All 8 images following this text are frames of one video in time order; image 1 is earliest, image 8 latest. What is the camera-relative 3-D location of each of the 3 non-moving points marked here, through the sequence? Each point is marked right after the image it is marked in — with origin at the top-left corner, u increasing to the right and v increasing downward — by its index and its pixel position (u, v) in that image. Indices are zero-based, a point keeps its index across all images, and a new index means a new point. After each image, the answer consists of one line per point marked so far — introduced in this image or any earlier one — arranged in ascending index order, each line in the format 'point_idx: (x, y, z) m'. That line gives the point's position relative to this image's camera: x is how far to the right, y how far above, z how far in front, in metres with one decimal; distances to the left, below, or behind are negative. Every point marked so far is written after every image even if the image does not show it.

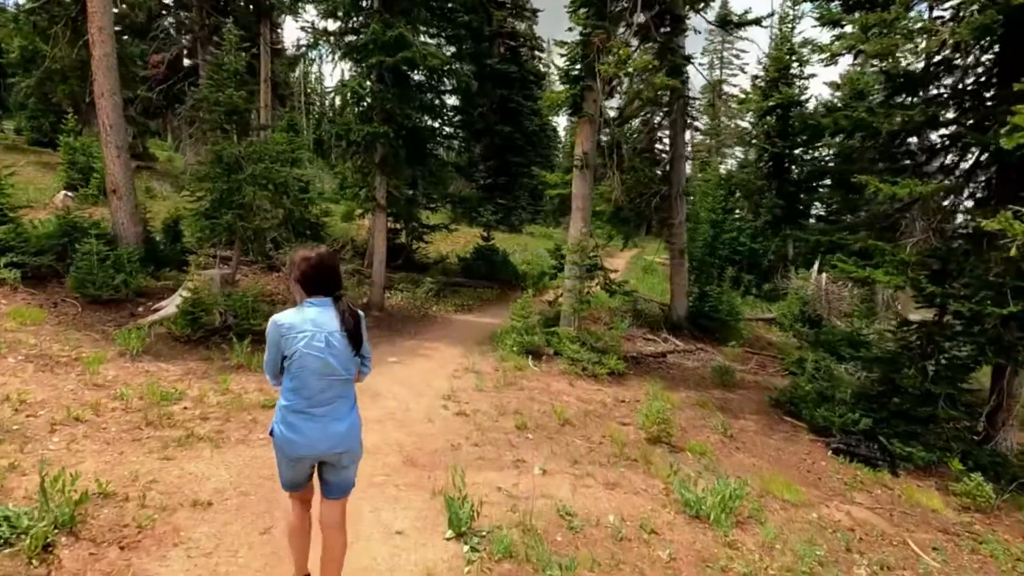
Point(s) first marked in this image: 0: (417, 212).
0: (-2.7, +2.1, +19.0) m
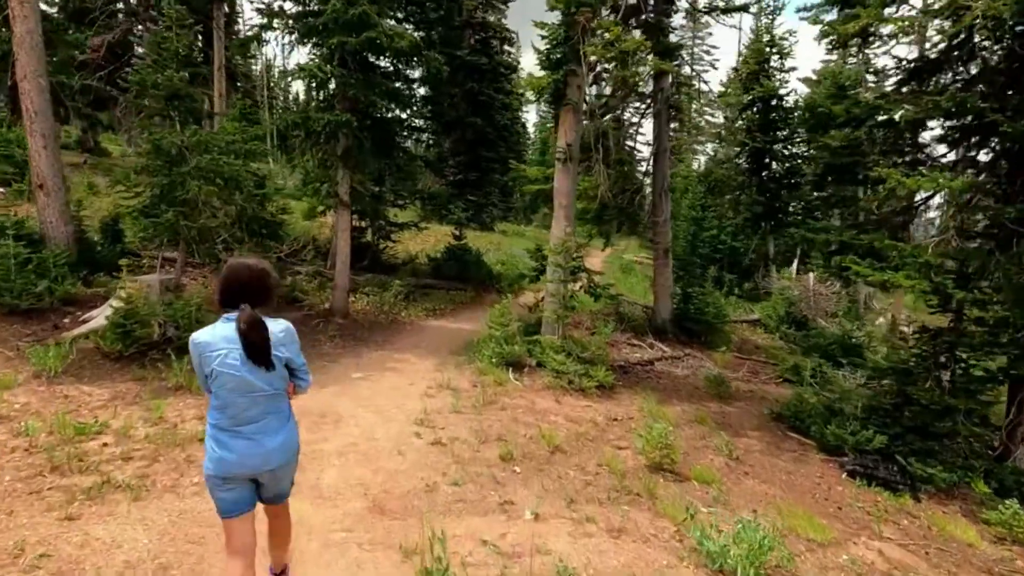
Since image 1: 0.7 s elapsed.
0: (-3.4, +2.0, +17.6) m
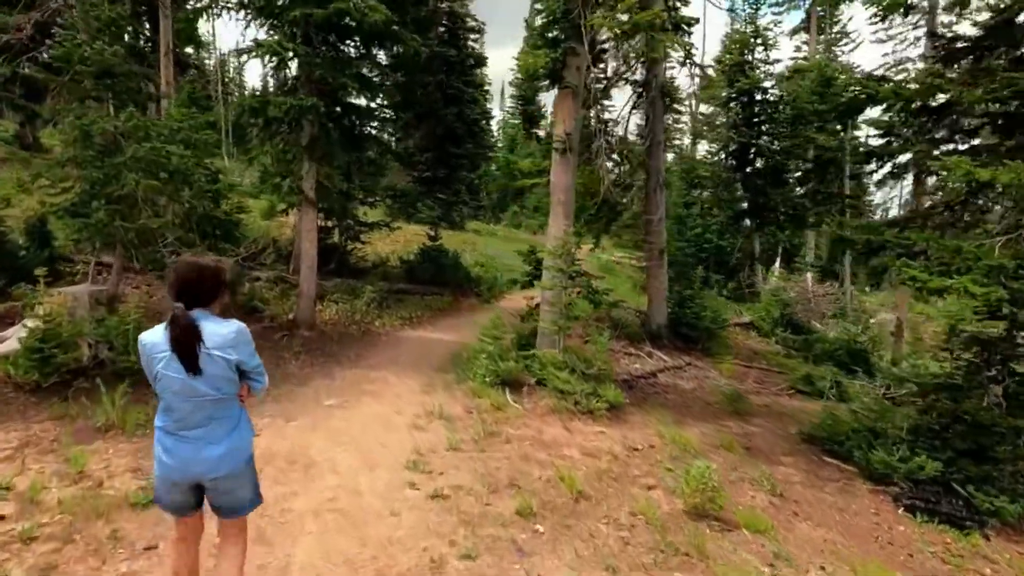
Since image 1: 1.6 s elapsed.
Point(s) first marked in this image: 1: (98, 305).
0: (-3.8, +1.9, +16.0) m
1: (-5.7, -0.2, +9.3) m
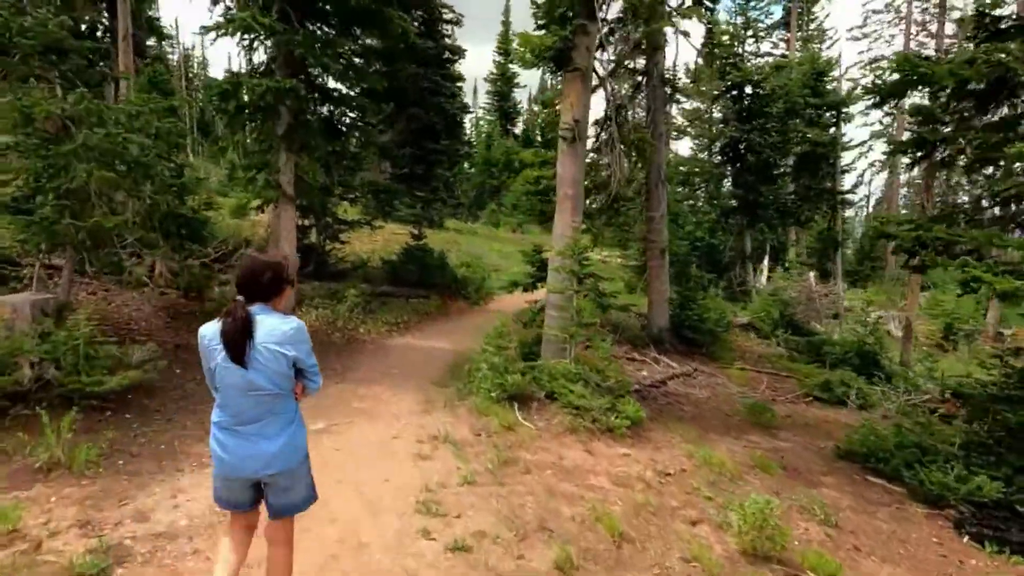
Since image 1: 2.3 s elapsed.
0: (-4.0, +1.8, +14.8) m
1: (-5.6, -0.3, +8.0) m
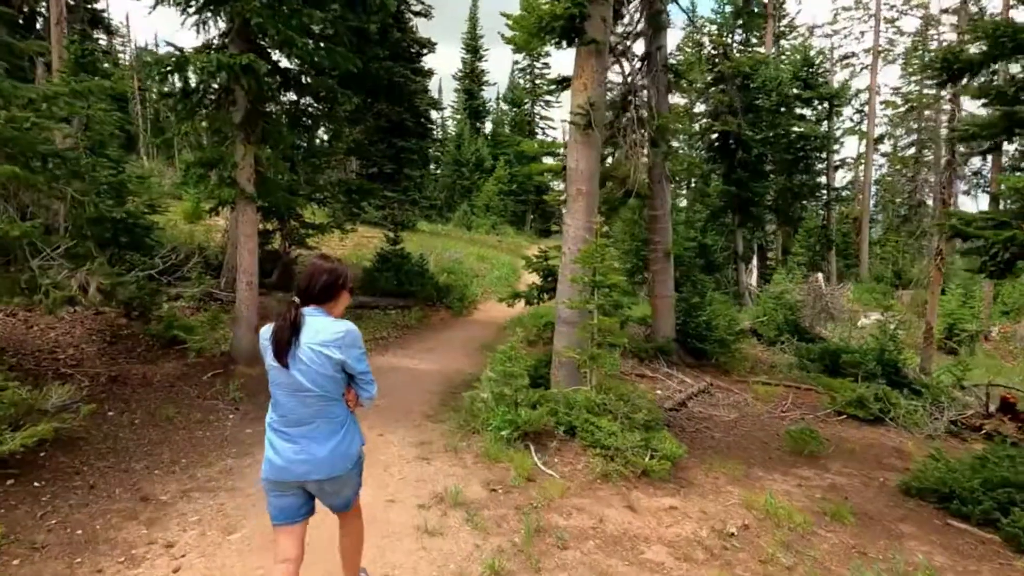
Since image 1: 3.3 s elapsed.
0: (-4.2, +1.6, +13.0) m
1: (-5.4, -0.6, +6.2) m
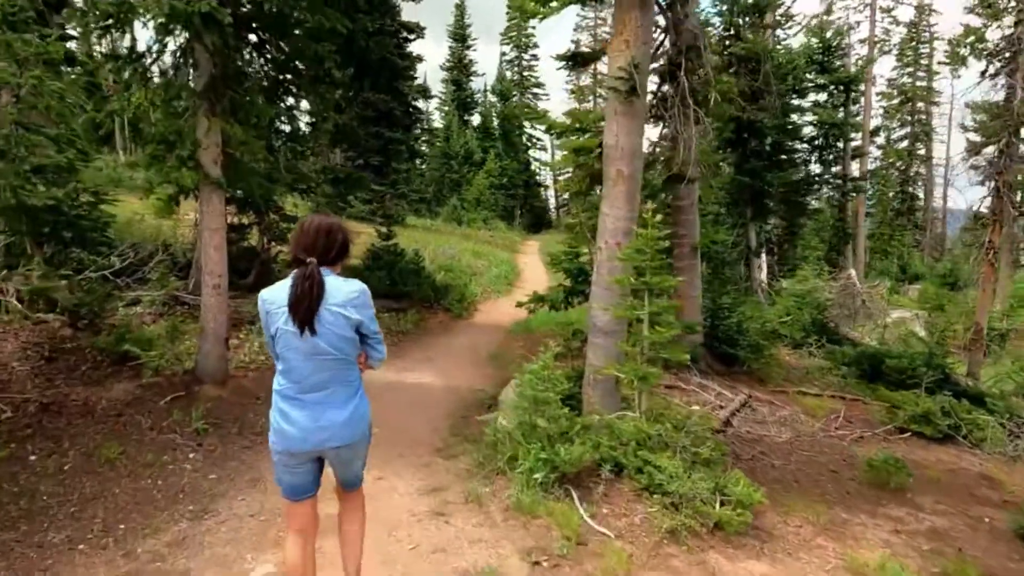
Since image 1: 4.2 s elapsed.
0: (-4.0, +1.5, +11.4) m
1: (-5.0, -0.7, +4.5) m
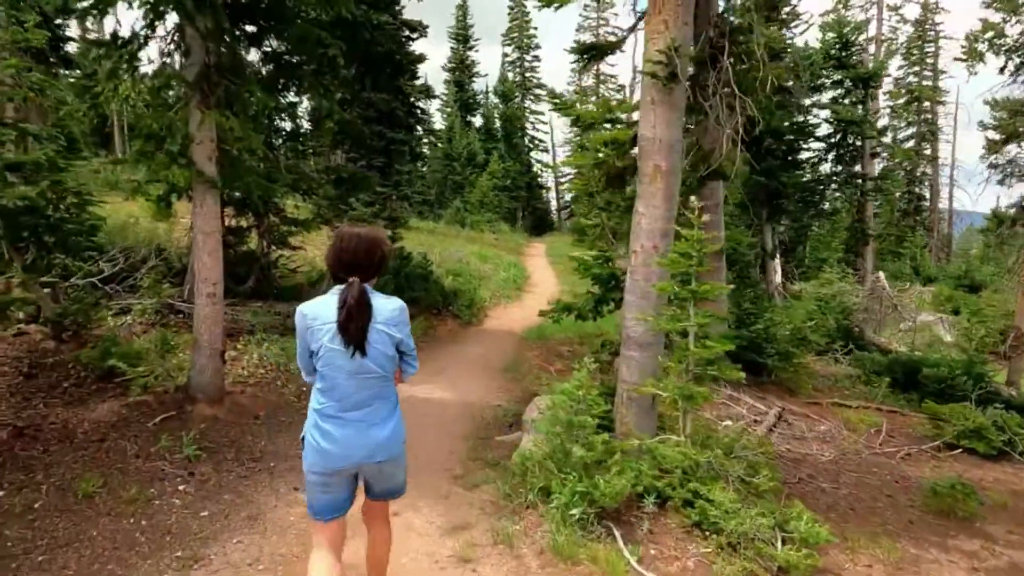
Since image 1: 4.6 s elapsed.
0: (-3.8, +1.4, +10.7) m
1: (-4.8, -0.8, +3.8) m
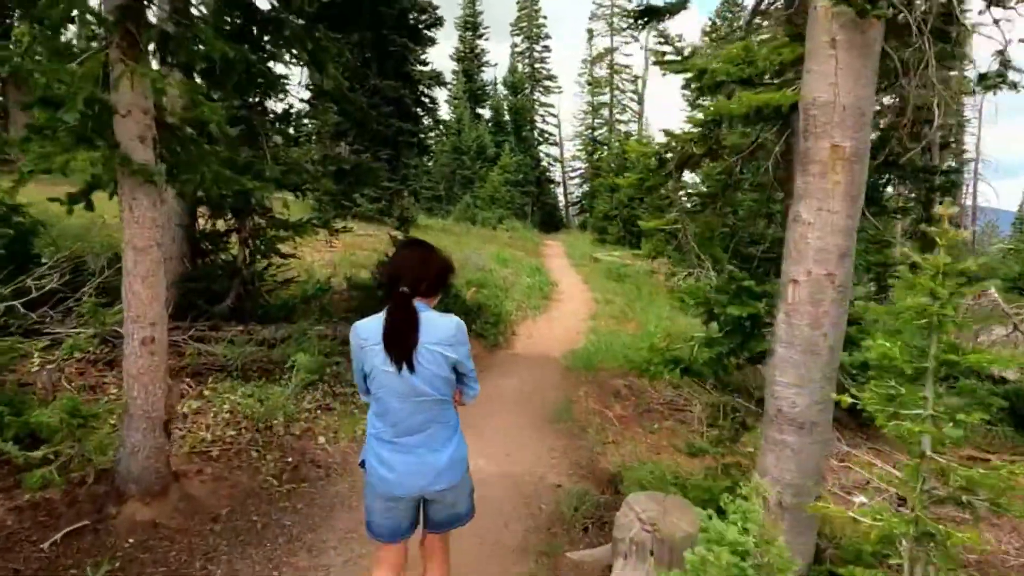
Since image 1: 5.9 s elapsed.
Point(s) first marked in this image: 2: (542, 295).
0: (-3.2, +1.2, +8.4) m
1: (-4.2, -1.1, +1.5) m
2: (+0.8, -0.2, +16.4) m
